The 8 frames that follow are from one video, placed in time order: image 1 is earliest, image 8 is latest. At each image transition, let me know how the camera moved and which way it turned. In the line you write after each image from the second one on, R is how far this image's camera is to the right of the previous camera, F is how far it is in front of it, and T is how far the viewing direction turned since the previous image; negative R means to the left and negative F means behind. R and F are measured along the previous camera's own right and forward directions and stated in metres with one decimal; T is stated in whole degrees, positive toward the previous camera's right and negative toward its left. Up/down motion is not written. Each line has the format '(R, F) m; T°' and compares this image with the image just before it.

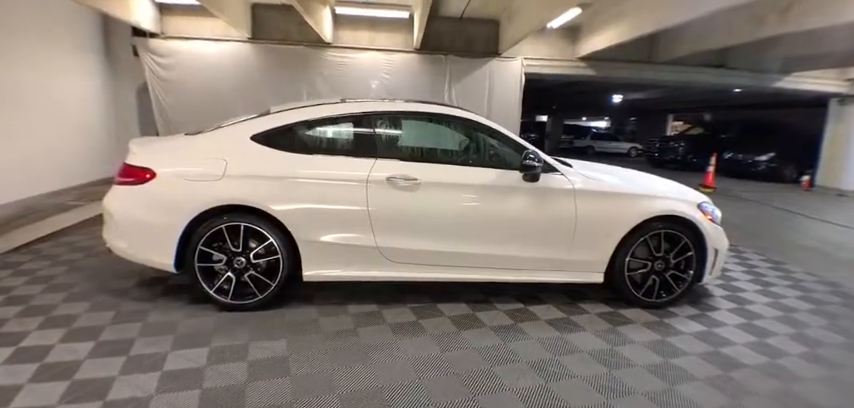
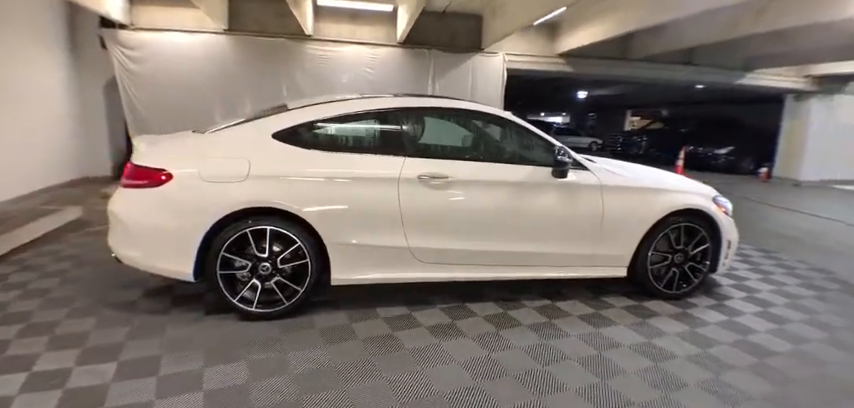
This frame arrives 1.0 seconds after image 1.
(-0.4, +0.1) m; +5°
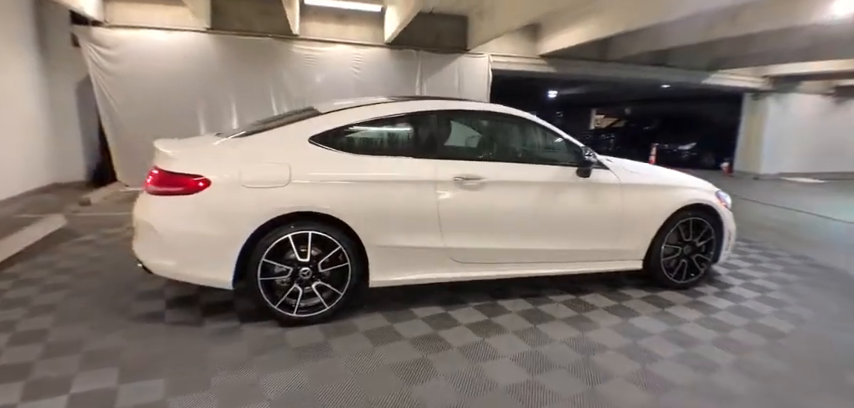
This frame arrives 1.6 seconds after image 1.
(-0.4, 0.0) m; +4°
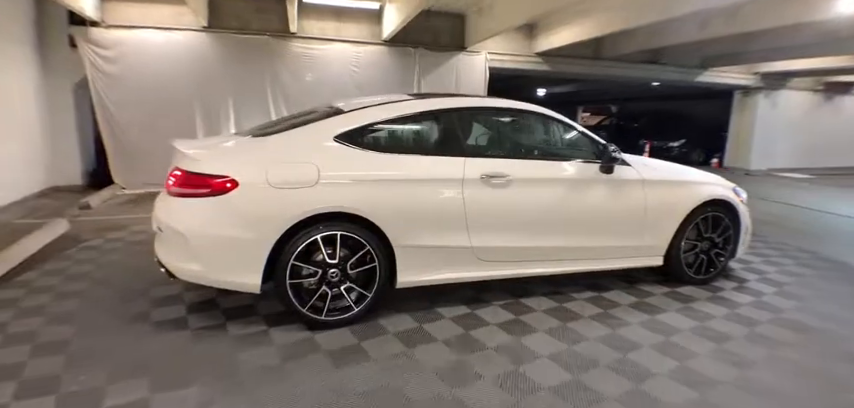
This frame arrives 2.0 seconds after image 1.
(-0.2, 0.0) m; +2°
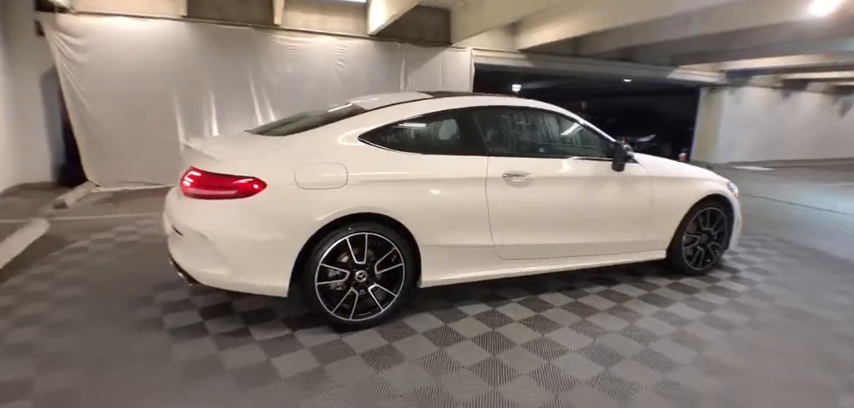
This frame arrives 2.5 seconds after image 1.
(-0.3, 0.0) m; +4°
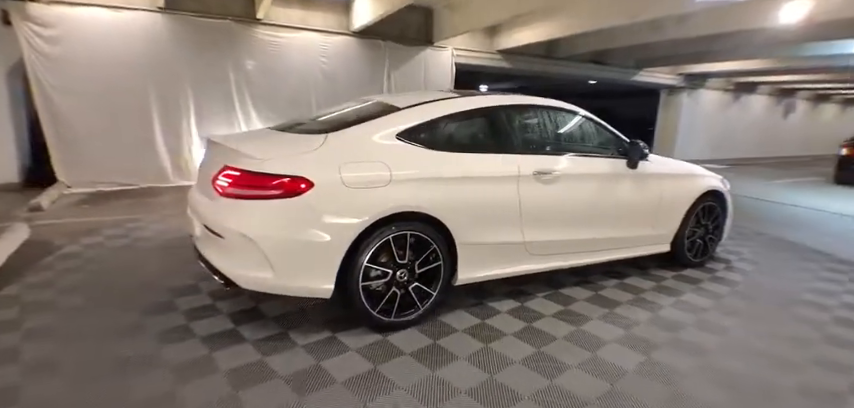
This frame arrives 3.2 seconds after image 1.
(-0.4, 0.0) m; +5°
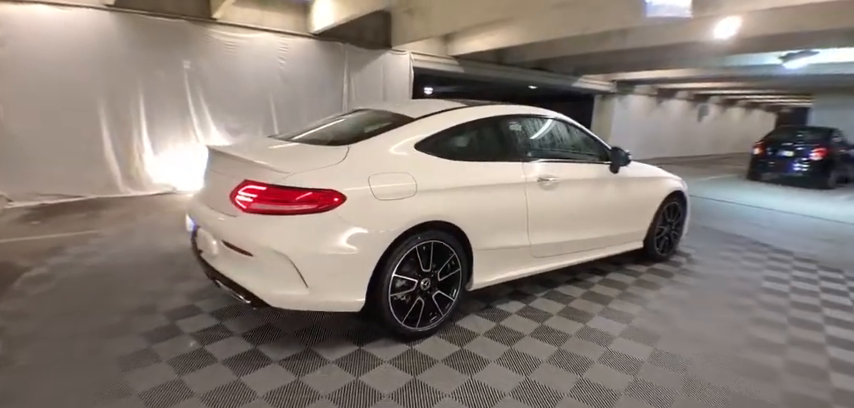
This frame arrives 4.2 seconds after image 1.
(-0.5, 0.0) m; +8°
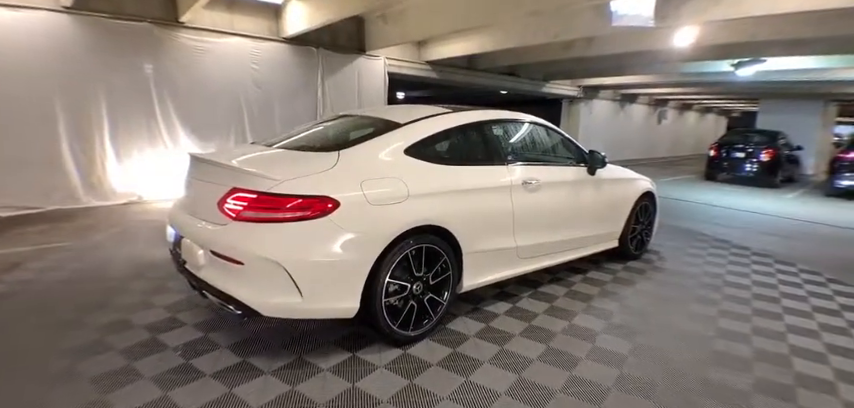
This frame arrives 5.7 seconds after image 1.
(-0.1, 0.0) m; +4°
